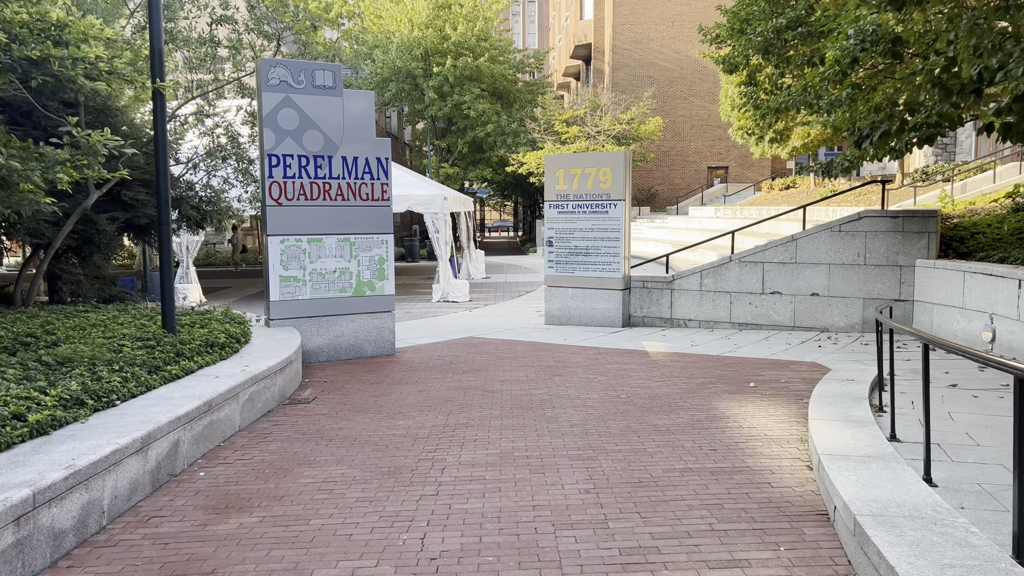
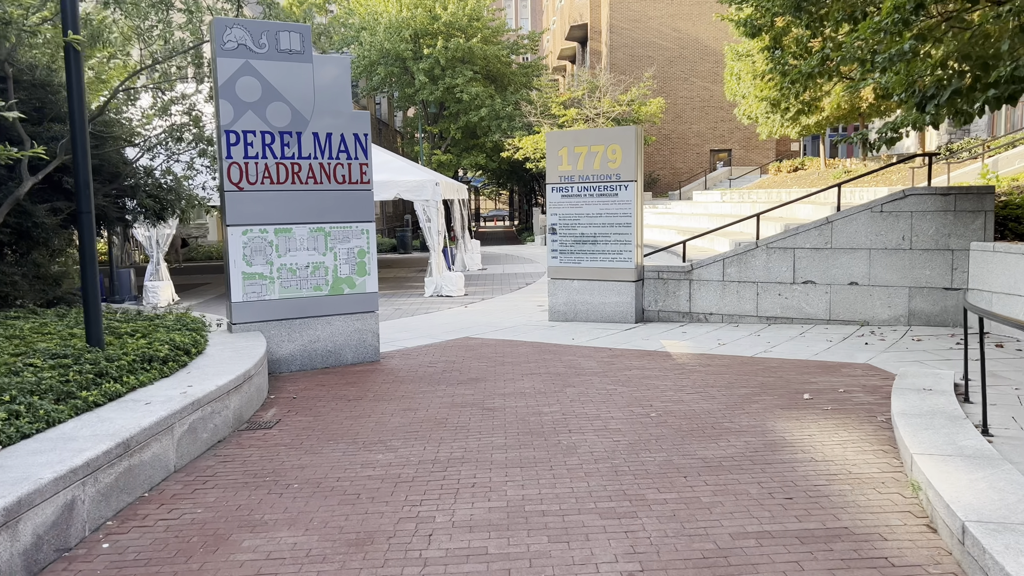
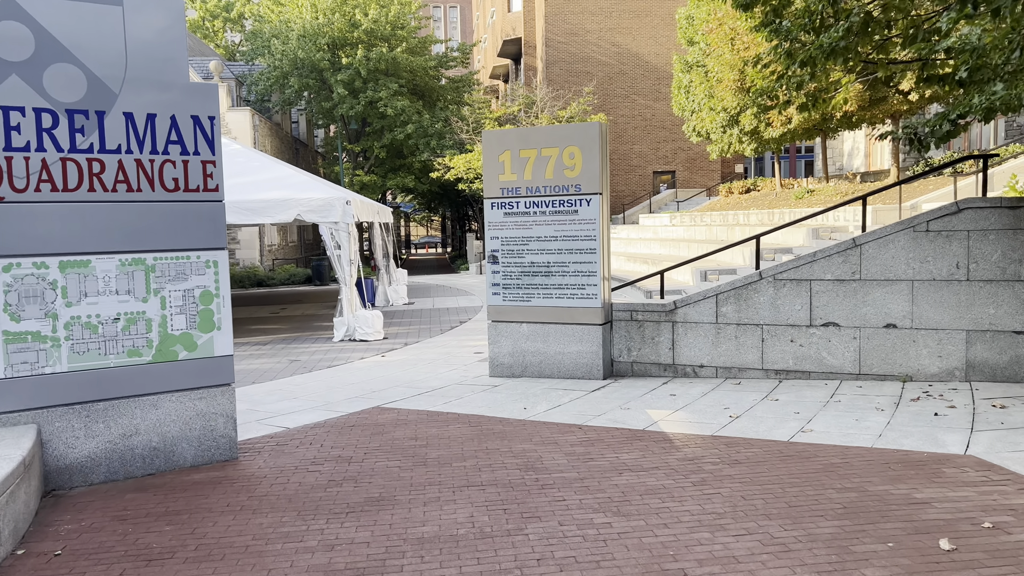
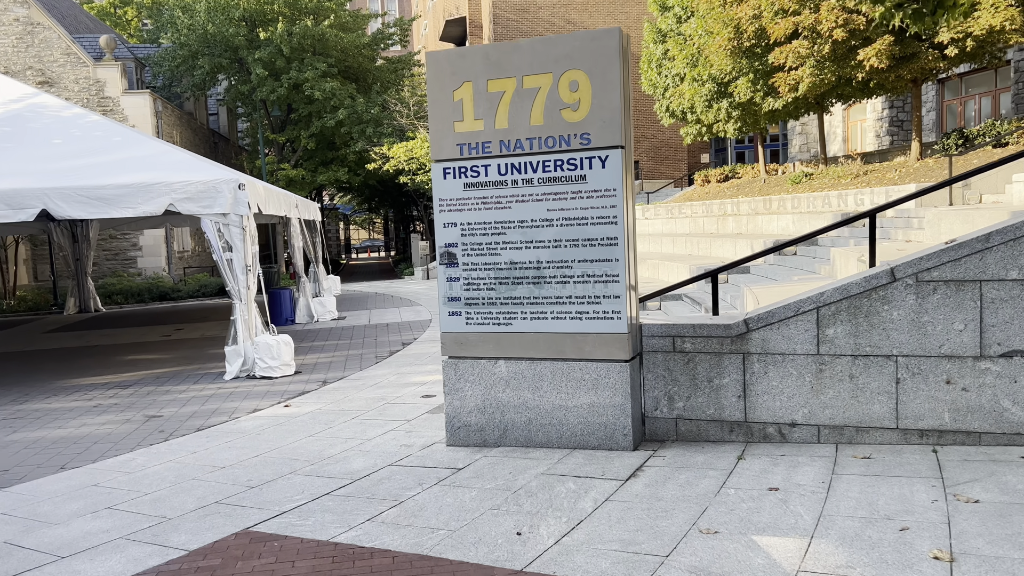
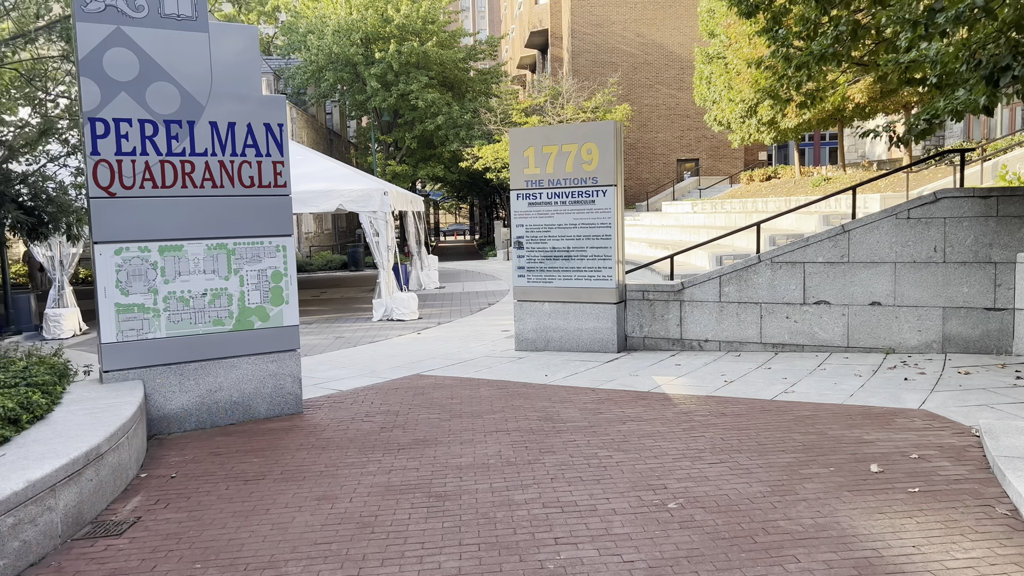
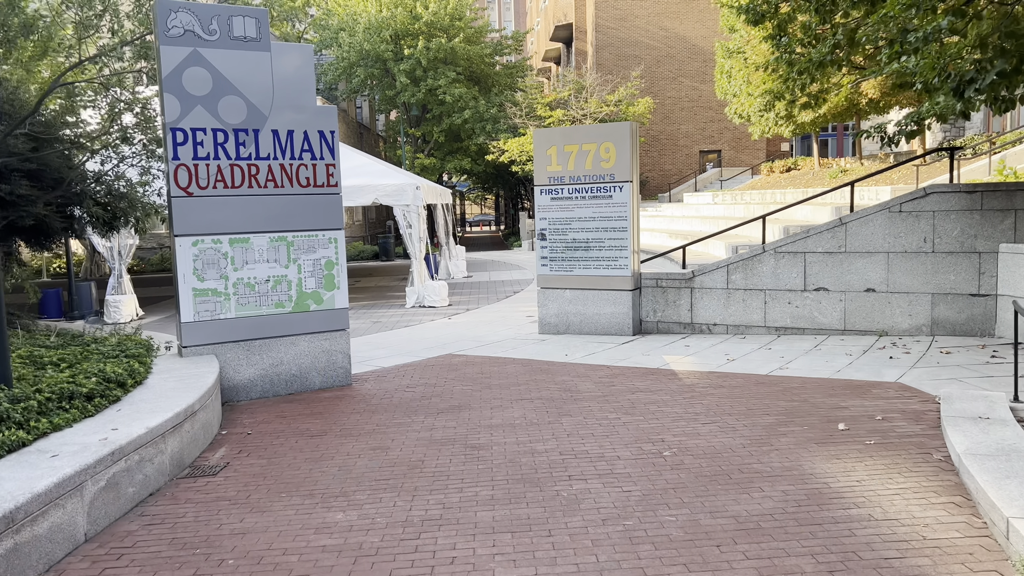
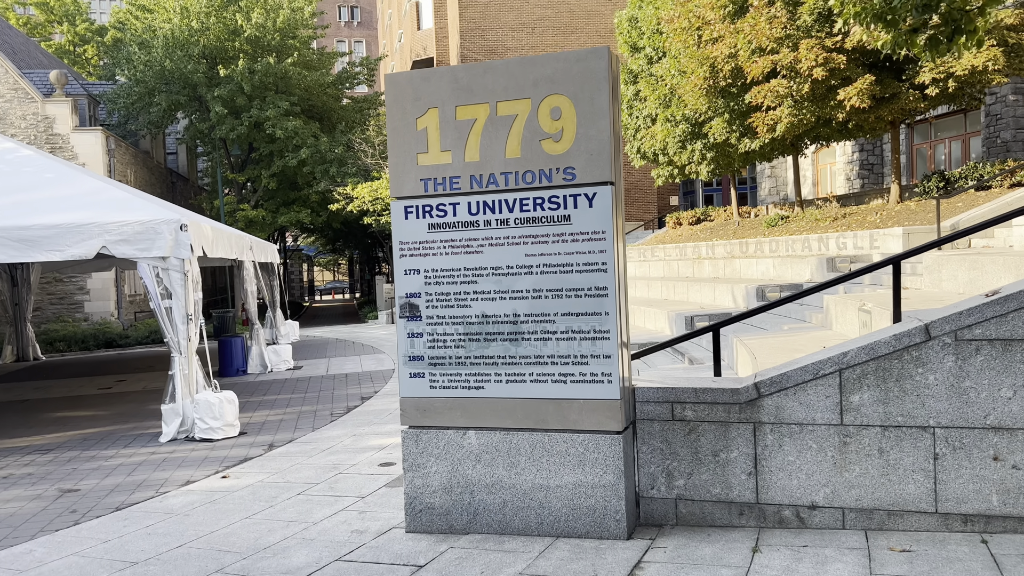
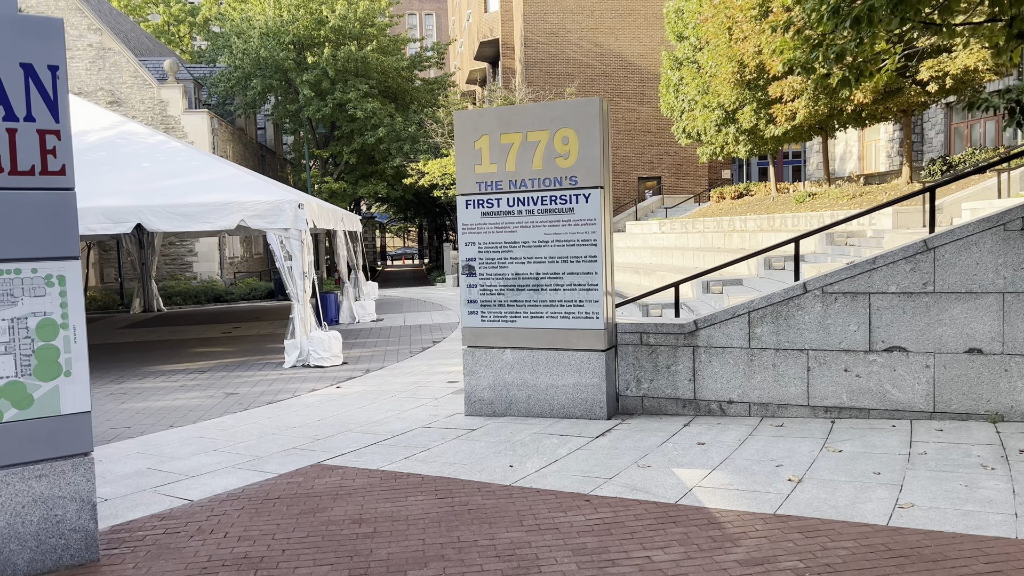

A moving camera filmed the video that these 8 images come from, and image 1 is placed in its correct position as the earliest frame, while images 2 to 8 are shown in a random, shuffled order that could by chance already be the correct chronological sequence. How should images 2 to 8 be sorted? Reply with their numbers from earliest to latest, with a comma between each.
2, 6, 5, 3, 8, 4, 7
